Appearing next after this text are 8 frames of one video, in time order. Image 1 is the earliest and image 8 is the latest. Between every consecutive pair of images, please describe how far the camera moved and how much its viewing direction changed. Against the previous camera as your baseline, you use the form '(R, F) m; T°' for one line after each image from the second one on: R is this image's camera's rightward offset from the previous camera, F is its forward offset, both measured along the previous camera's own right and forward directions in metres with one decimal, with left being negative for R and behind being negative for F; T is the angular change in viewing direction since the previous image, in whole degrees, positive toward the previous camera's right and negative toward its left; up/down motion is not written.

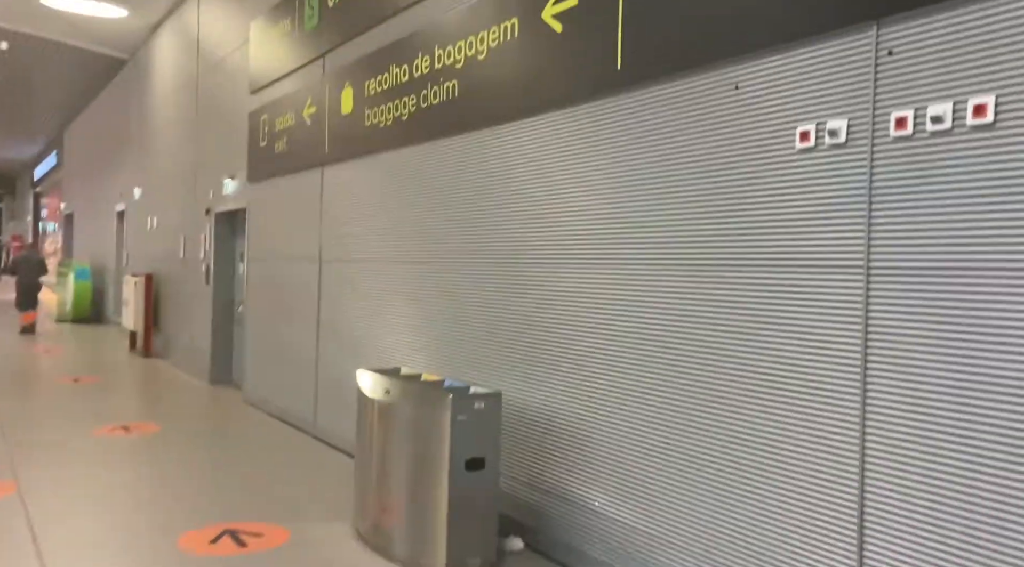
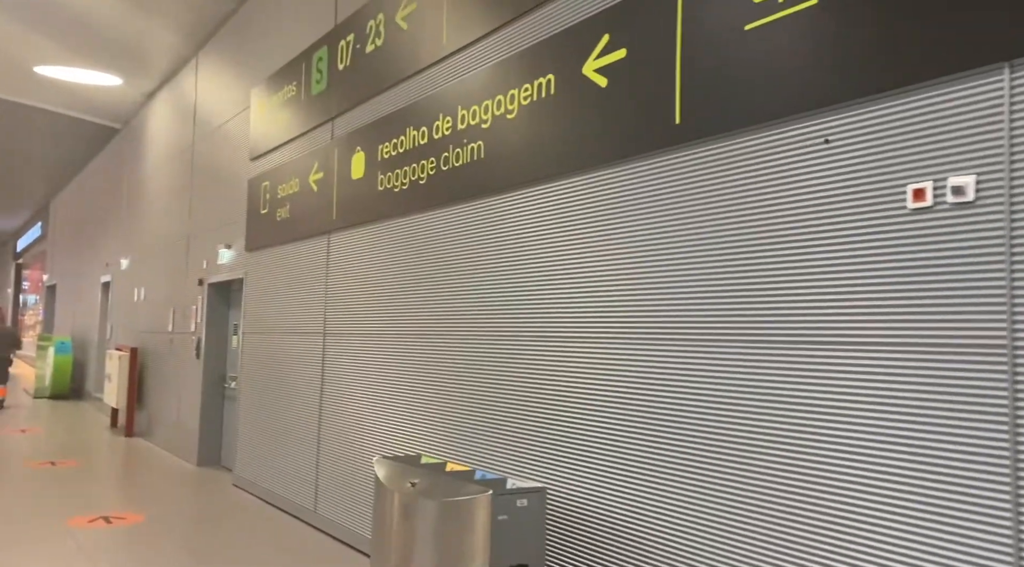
(-0.3, +0.4) m; +1°
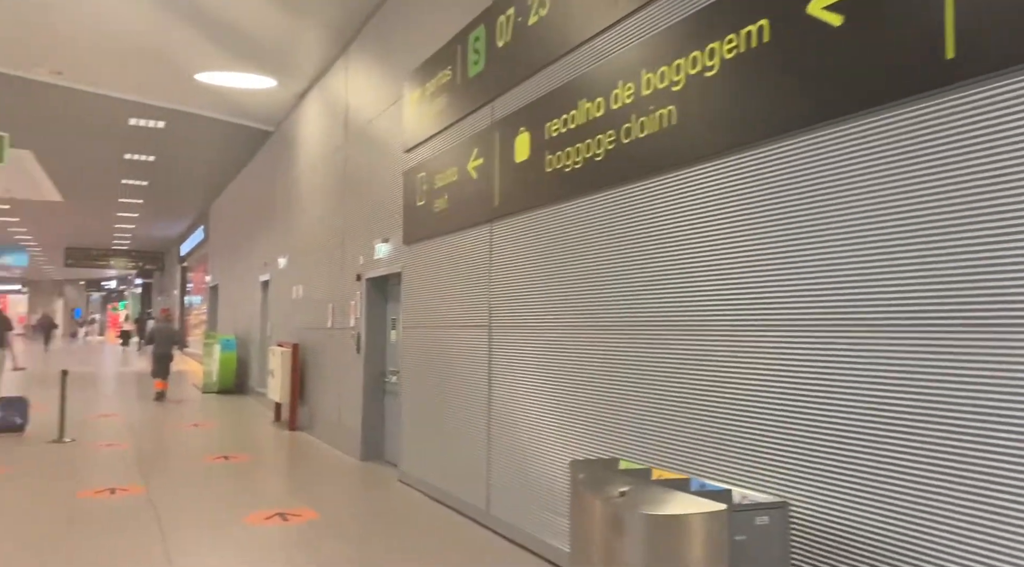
(-0.4, +0.4) m; -9°
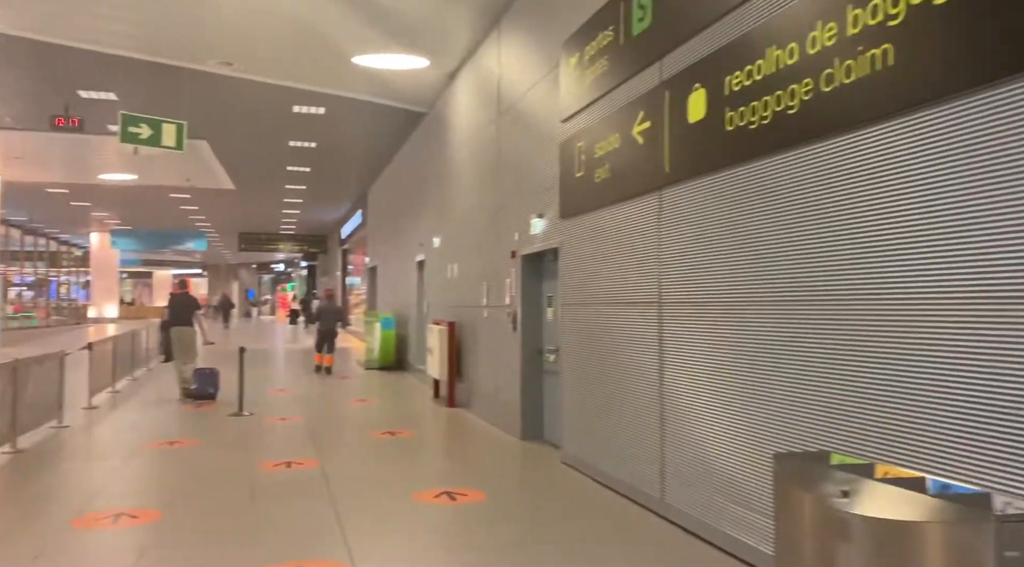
(-0.2, +0.3) m; -11°
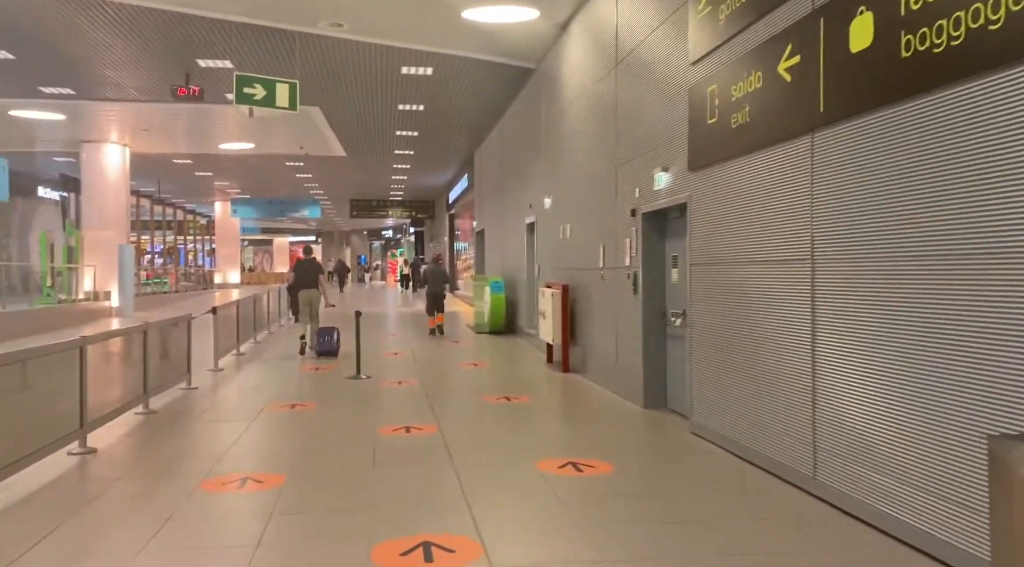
(-0.2, +0.4) m; -8°
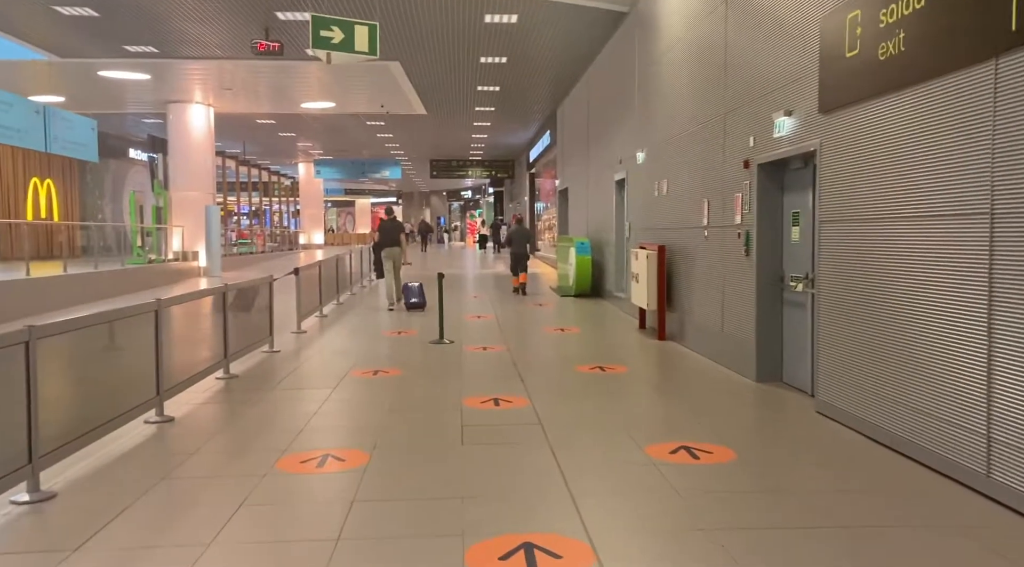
(-0.2, +0.6) m; -6°
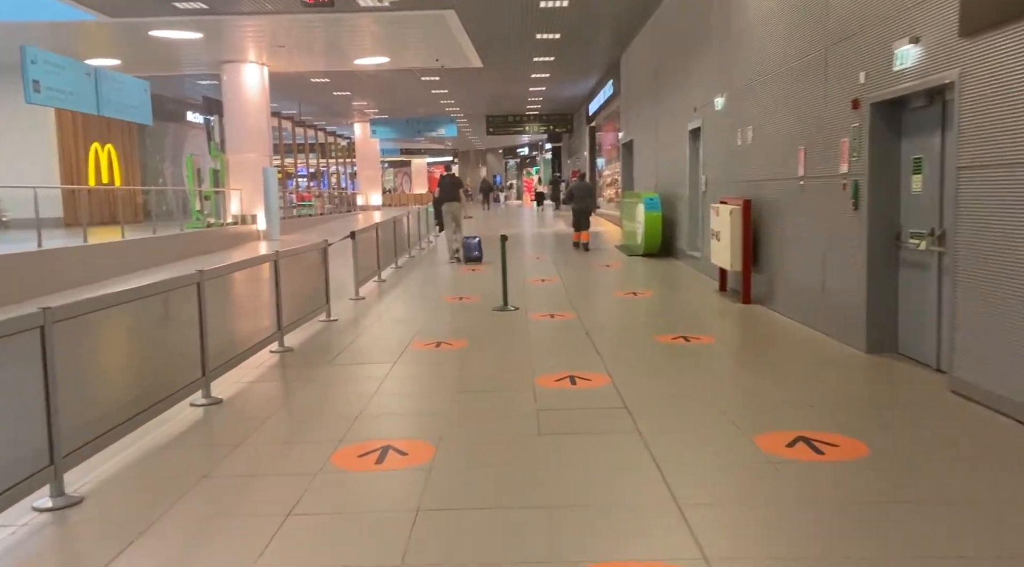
(-0.1, +0.7) m; -4°
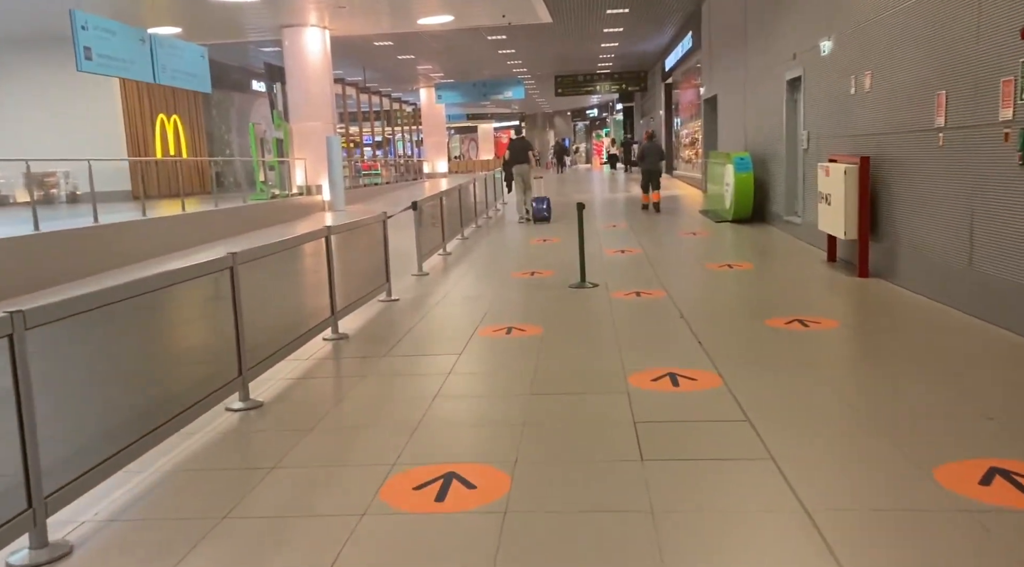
(-0.1, +0.9) m; -5°
